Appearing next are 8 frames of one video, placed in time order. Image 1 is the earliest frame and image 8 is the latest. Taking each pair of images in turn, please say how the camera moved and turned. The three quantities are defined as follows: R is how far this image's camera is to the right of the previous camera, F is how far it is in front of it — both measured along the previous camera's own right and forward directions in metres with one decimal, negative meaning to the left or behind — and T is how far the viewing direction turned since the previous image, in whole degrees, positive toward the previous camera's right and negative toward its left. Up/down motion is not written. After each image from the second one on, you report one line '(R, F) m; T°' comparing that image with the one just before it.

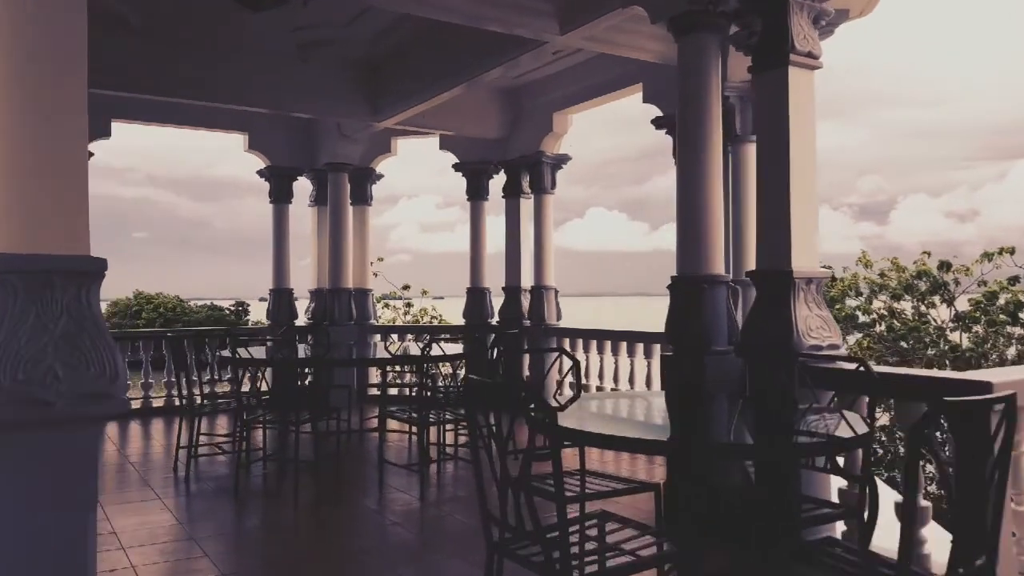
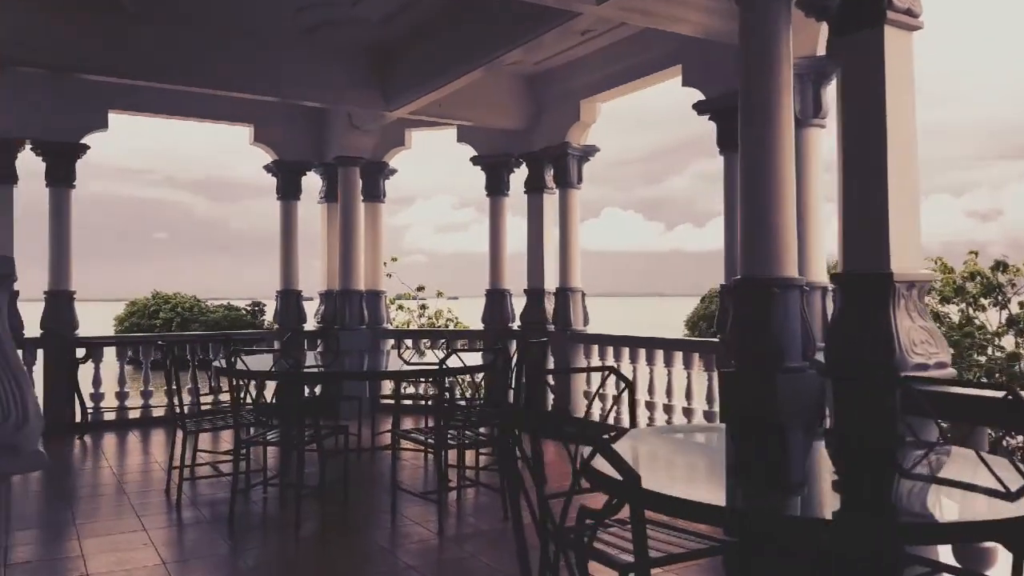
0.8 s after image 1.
(-0.1, +0.5) m; -1°
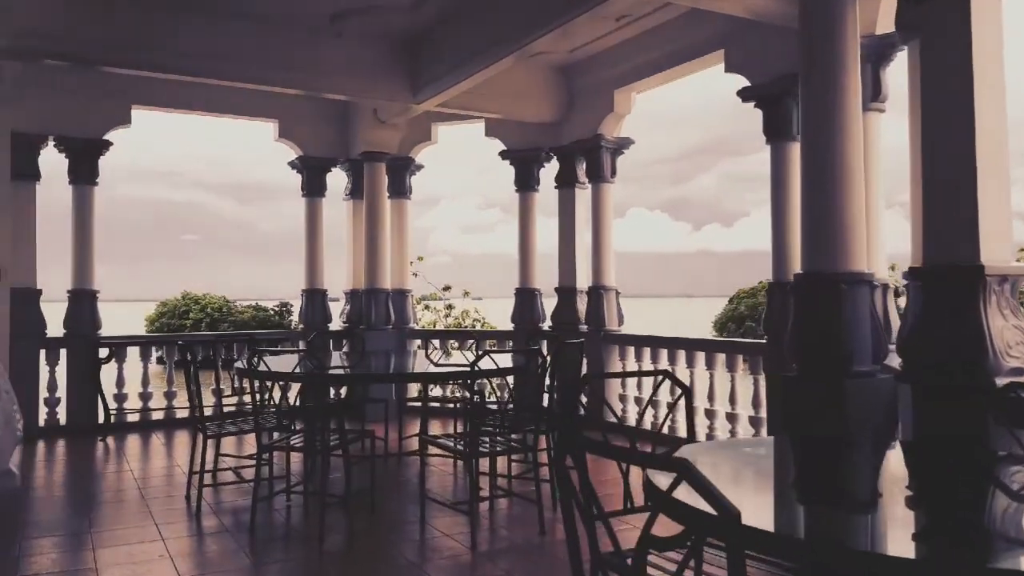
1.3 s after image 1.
(-0.1, +0.2) m; -2°
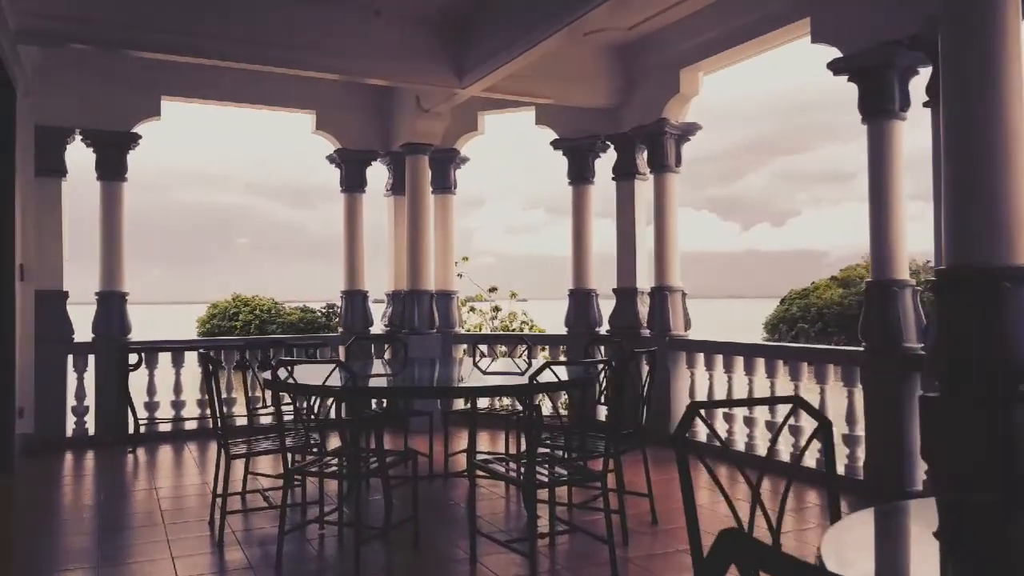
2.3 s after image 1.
(-0.1, +0.6) m; -3°
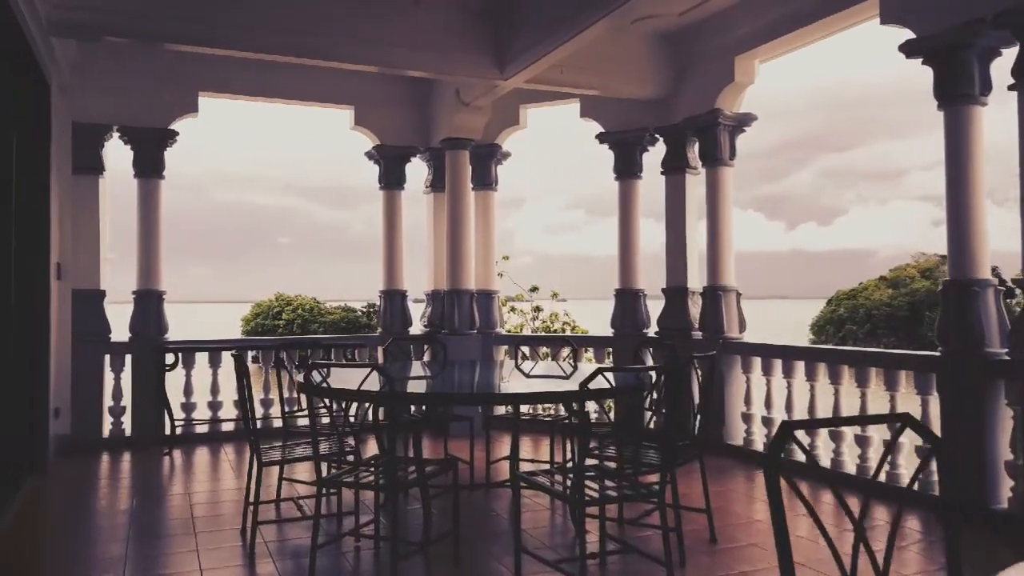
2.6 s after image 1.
(0.0, +0.2) m; -3°
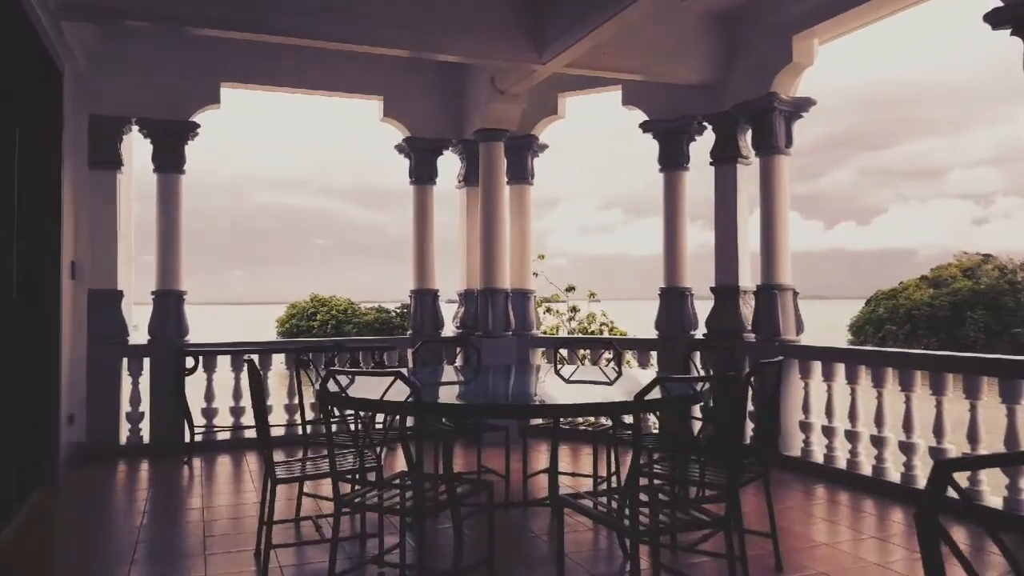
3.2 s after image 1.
(0.0, +0.4) m; -2°
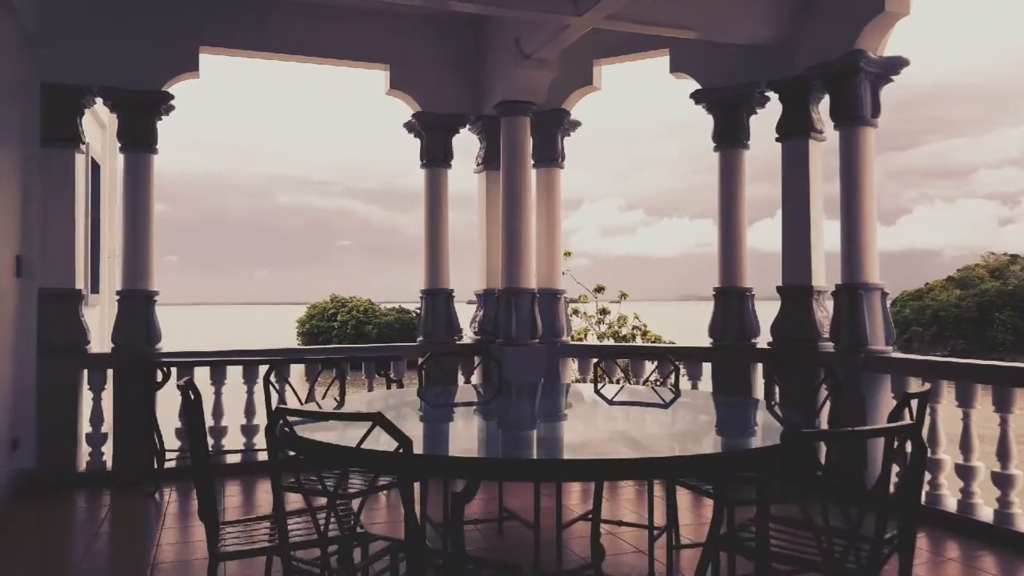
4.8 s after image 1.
(0.0, +0.9) m; -1°
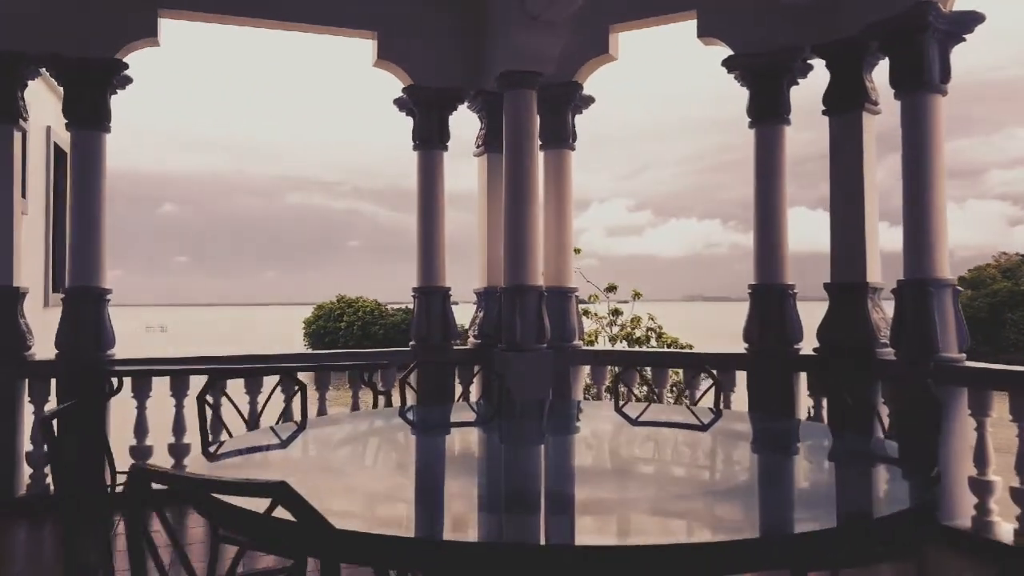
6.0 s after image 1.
(0.0, +0.7) m; -1°
